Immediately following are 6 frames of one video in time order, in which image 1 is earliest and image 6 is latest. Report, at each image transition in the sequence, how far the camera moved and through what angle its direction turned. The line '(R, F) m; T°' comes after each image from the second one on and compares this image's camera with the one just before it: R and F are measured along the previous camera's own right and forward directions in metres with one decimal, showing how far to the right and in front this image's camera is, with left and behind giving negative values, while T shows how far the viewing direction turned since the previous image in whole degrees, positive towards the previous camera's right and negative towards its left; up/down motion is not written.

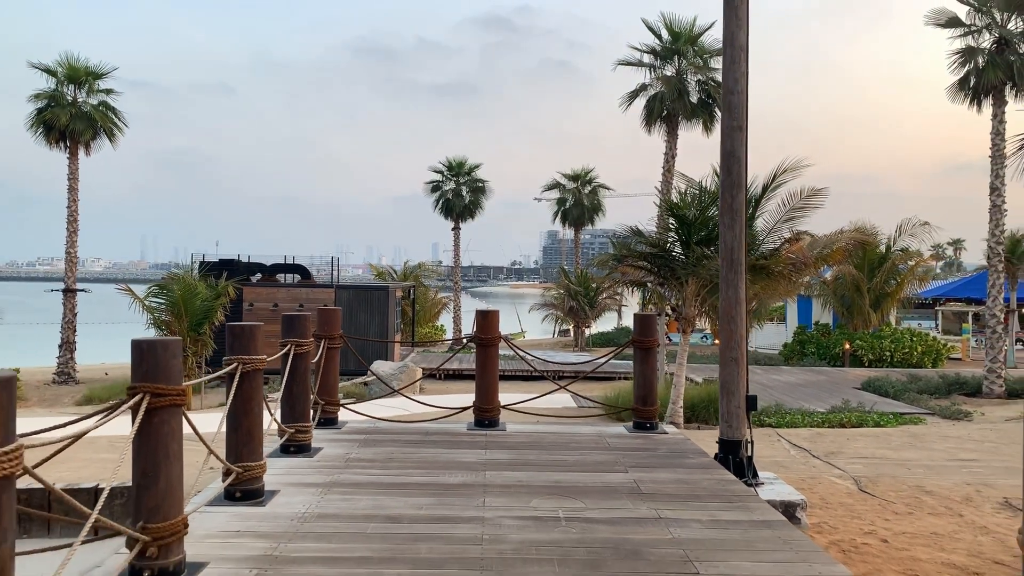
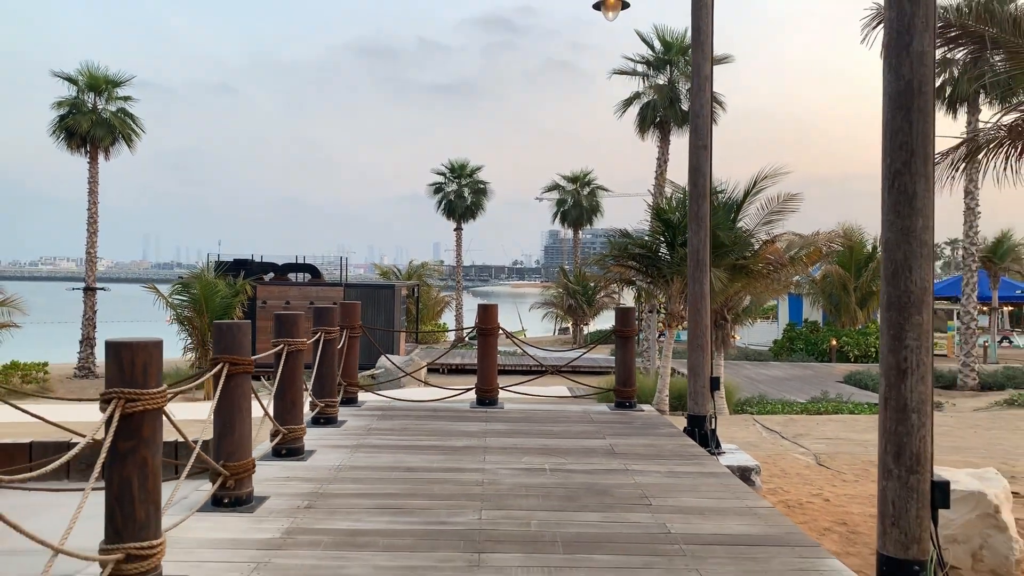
(0.0, -1.0) m; 0°
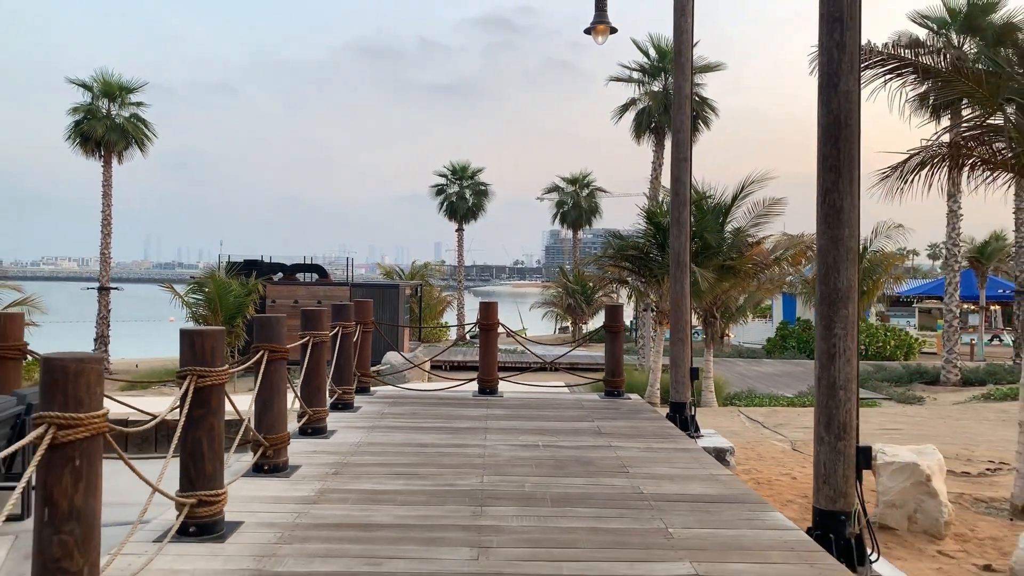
(0.0, -0.8) m; 0°
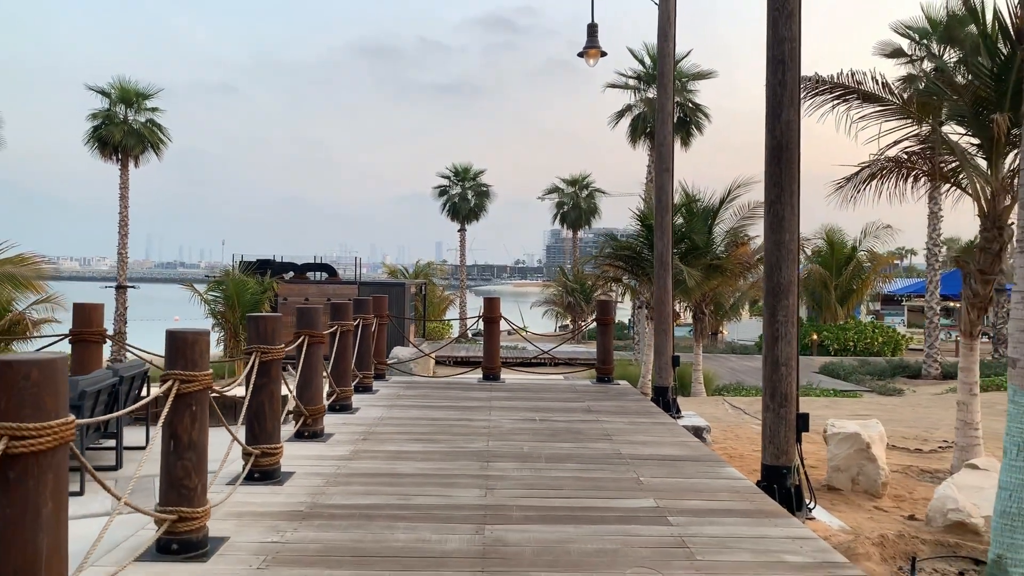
(0.0, -1.0) m; 0°
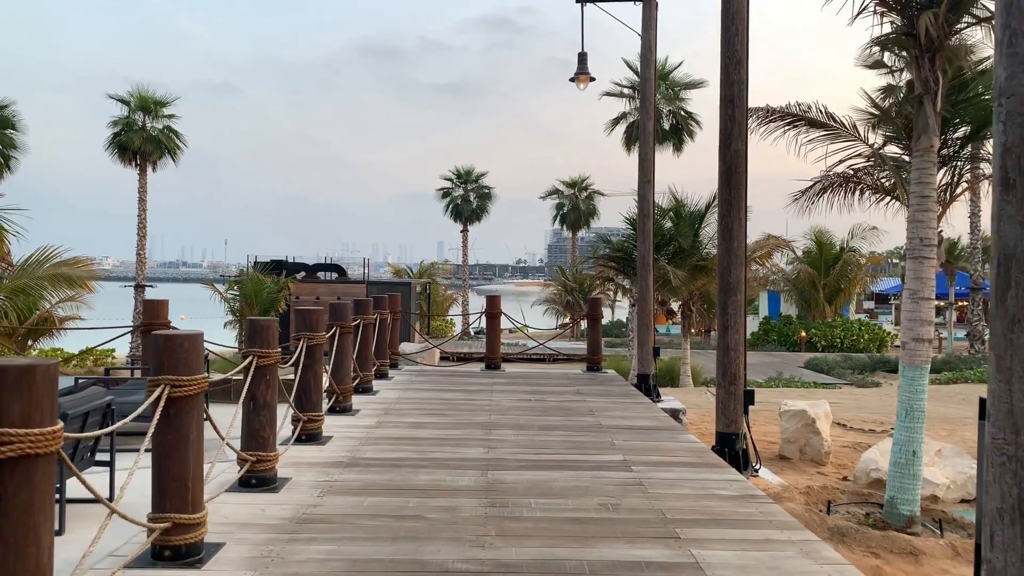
(0.0, -1.2) m; 0°
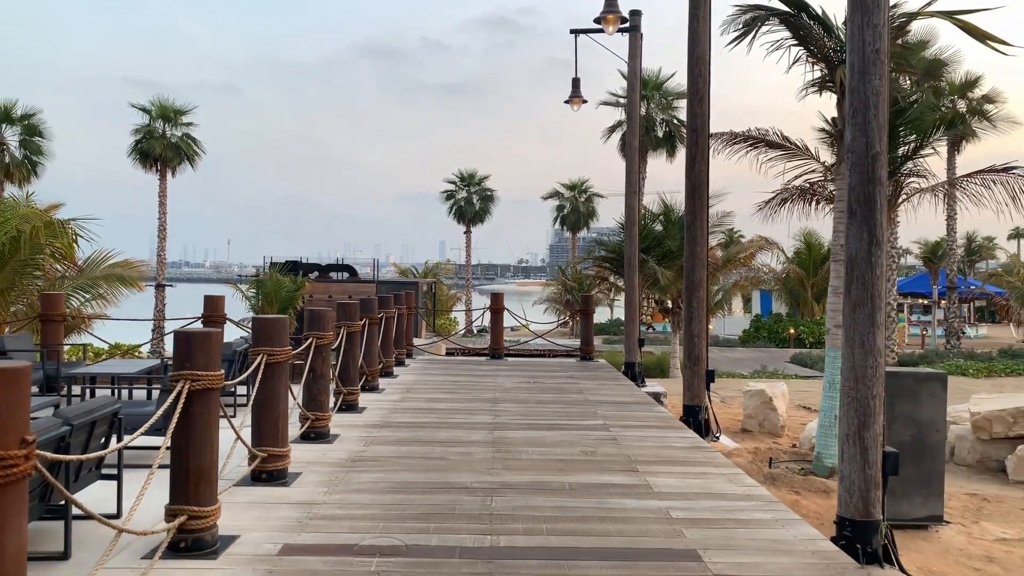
(0.0, -1.3) m; 0°
